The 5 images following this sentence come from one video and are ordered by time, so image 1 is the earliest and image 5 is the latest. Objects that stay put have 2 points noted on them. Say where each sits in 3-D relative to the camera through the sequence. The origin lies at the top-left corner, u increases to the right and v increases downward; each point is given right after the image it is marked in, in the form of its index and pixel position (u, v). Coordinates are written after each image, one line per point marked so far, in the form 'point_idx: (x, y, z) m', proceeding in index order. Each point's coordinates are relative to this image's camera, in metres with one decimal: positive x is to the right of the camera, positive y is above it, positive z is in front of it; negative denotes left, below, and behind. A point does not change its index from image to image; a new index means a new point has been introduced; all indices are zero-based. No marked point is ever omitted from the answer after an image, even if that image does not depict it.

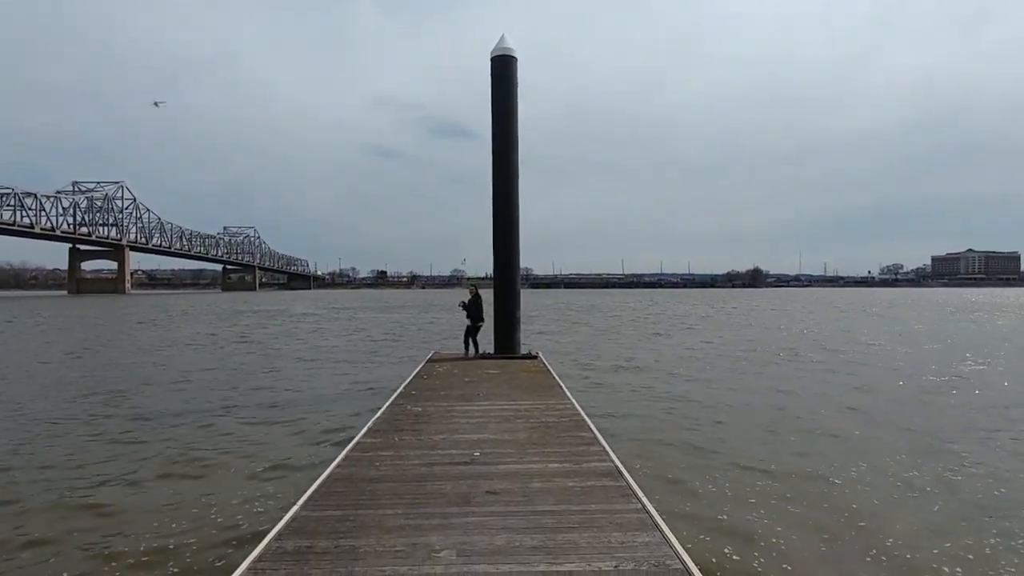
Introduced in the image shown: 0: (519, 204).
0: (+0.2, +1.9, +14.4) m
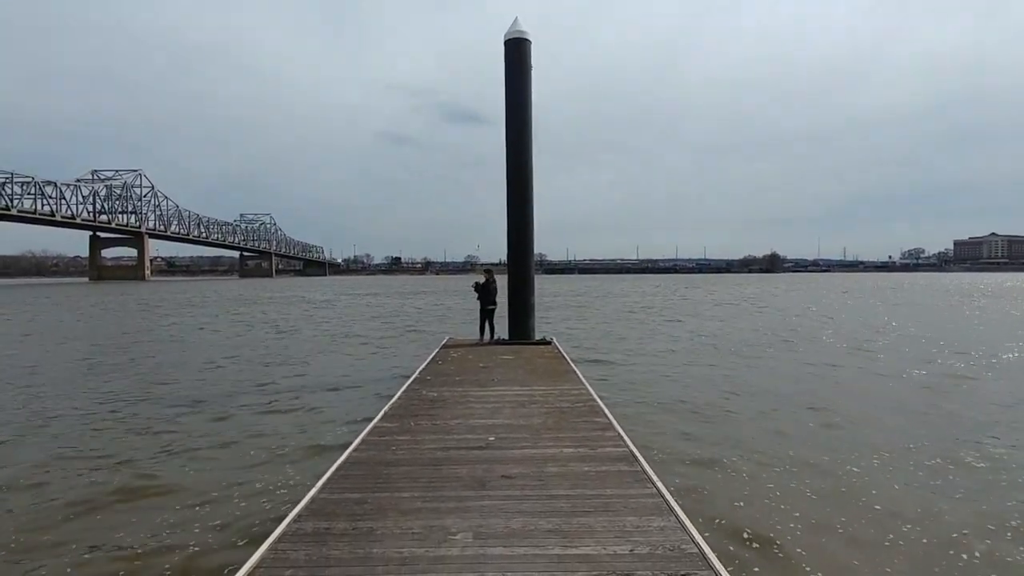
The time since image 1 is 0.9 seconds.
0: (+0.5, +2.2, +14.3) m
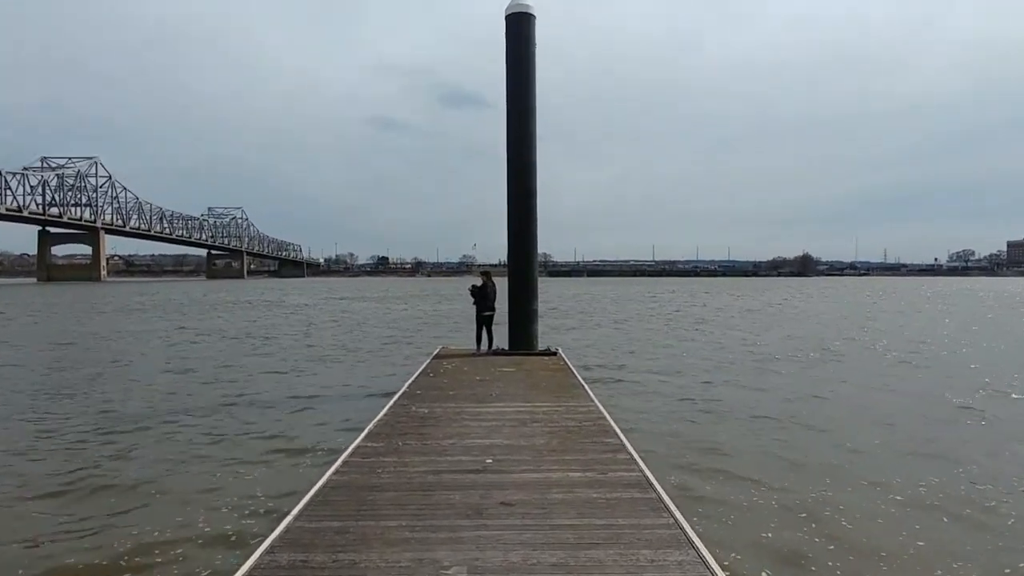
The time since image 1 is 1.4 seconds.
0: (+0.4, +2.1, +13.5) m
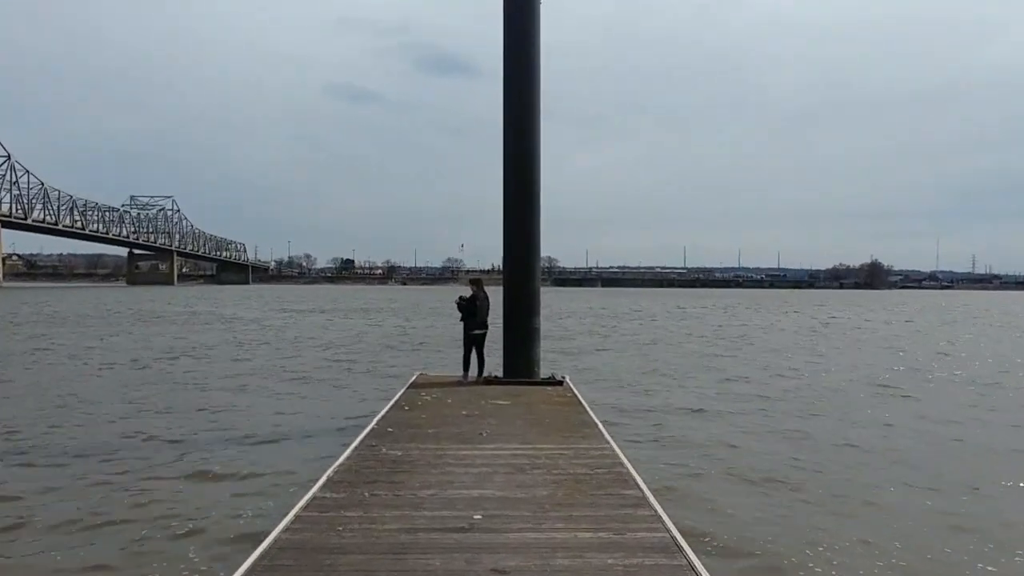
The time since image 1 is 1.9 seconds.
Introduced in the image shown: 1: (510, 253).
0: (+0.2, +1.9, +12.2) m
1: (-0.3, +0.6, +12.1) m
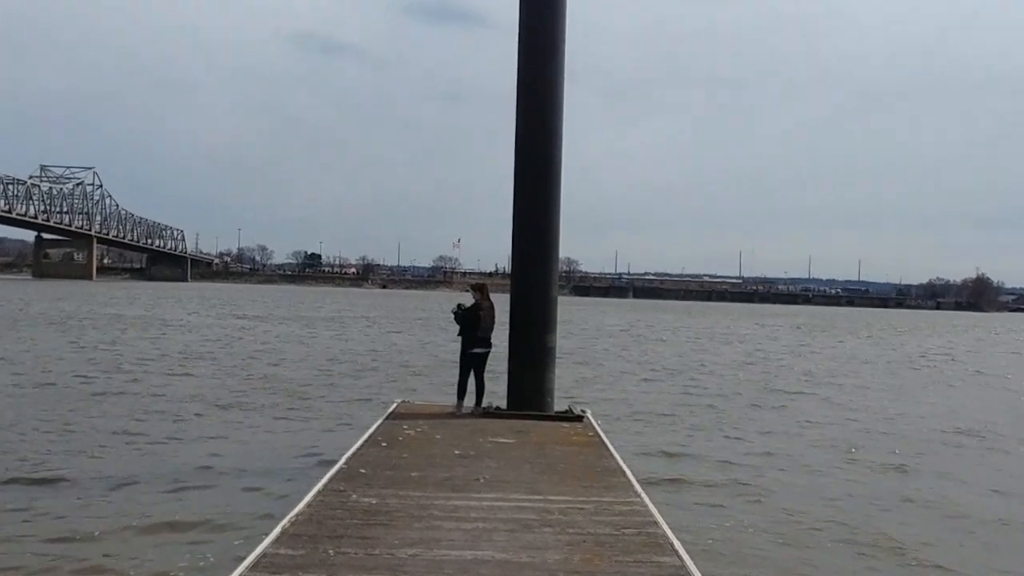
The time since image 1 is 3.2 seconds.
0: (+0.1, +1.8, +11.0) m
1: (-0.4, +0.5, +11.0) m
